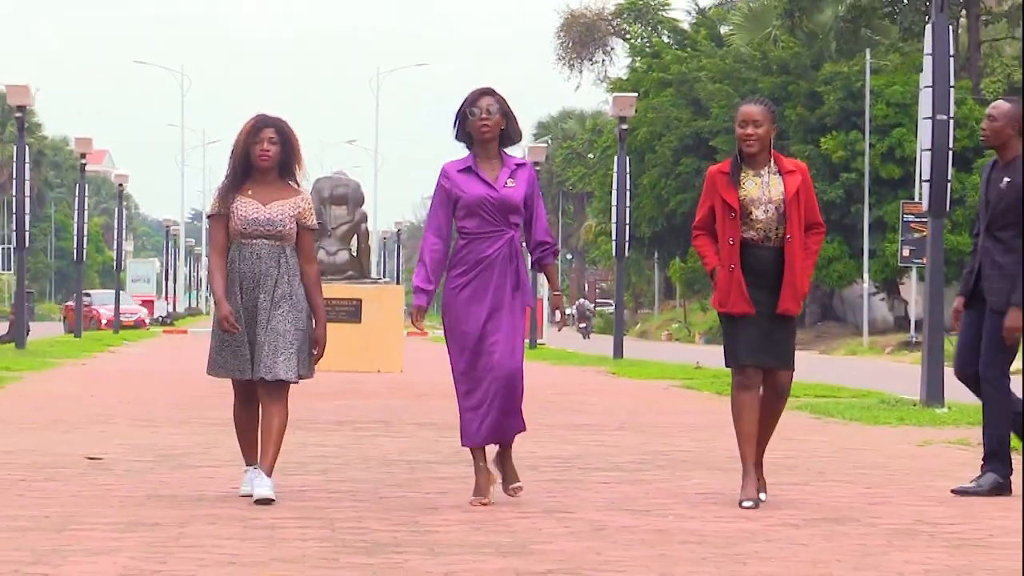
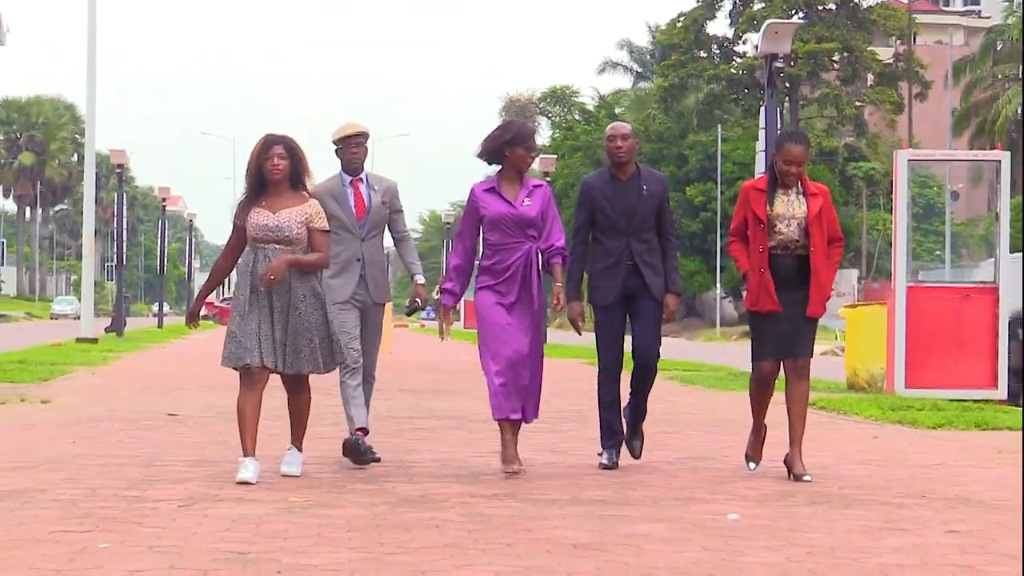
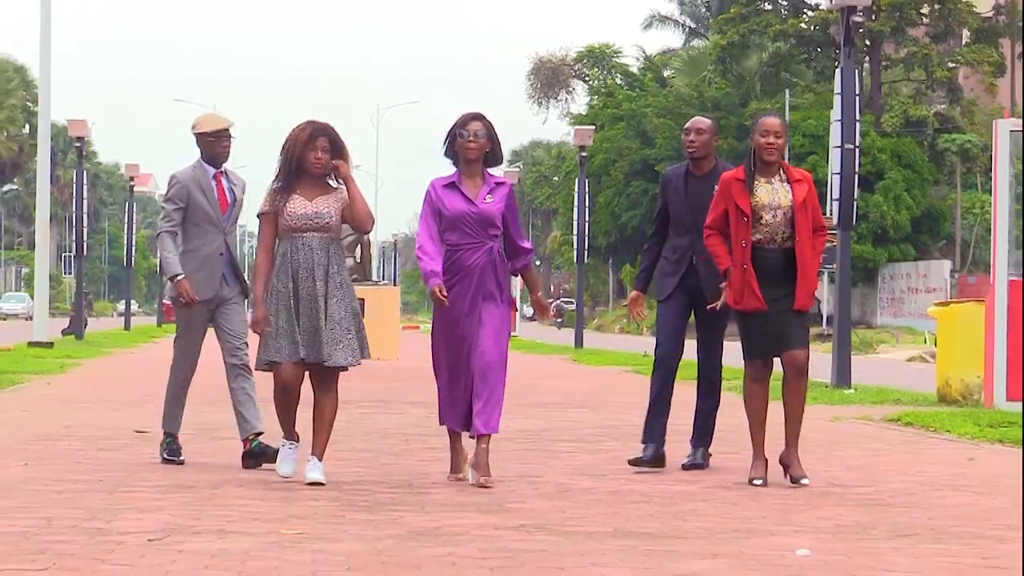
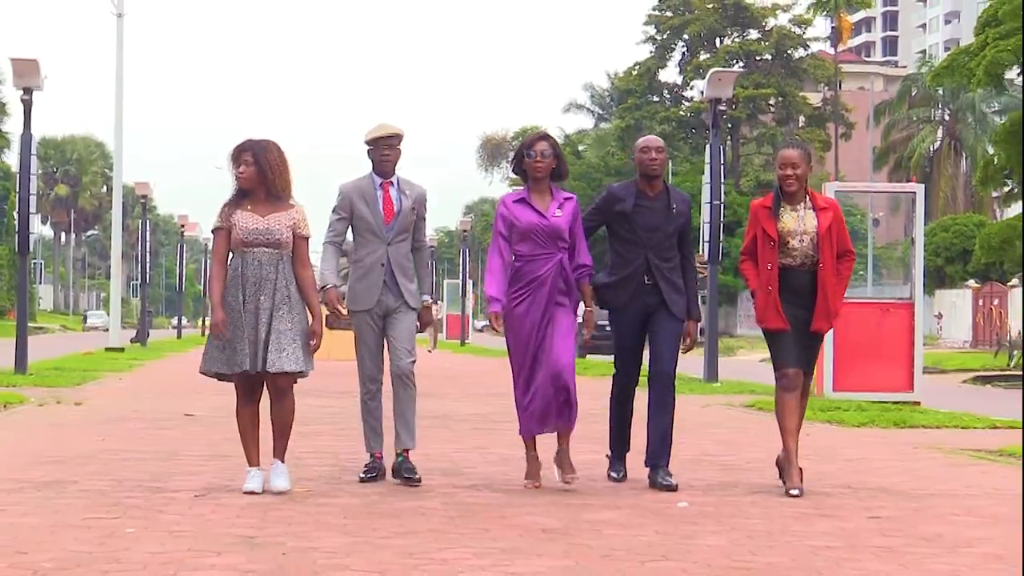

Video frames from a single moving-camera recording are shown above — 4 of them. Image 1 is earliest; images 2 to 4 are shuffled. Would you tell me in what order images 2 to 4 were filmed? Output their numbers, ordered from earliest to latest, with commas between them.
3, 2, 4
